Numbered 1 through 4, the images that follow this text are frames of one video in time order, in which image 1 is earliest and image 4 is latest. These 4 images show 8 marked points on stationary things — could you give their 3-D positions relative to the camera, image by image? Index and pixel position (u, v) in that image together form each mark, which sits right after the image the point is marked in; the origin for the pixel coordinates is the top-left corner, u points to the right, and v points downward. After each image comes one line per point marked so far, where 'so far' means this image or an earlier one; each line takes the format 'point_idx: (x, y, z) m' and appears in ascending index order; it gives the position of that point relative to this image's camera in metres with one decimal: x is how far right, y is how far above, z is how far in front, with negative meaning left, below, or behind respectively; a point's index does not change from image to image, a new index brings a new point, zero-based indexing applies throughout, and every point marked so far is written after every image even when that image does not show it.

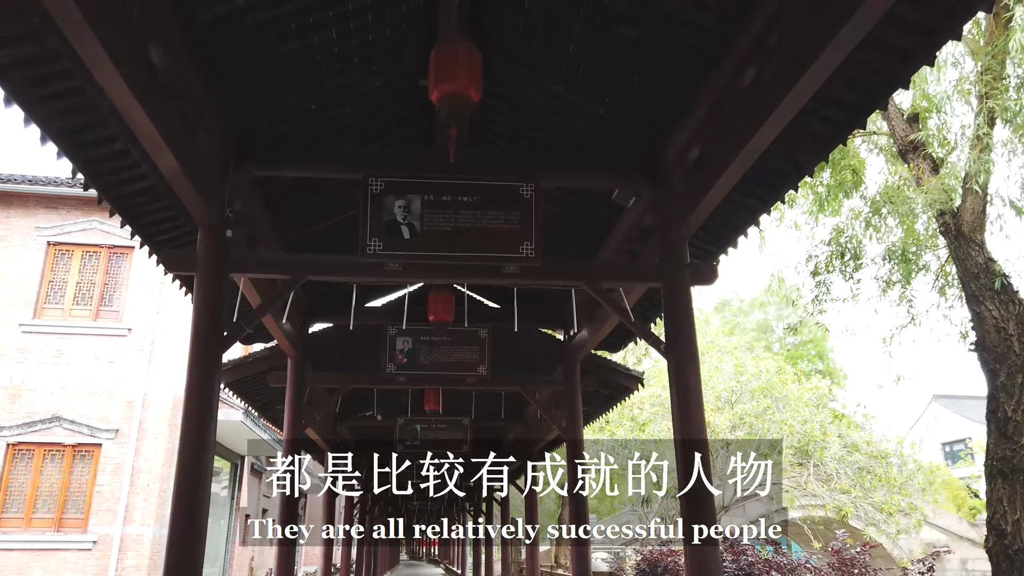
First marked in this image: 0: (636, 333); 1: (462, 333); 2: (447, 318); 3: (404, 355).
0: (+0.7, -0.3, +4.4) m
1: (-0.5, -0.4, +7.1) m
2: (-0.5, -0.2, +5.9) m
3: (-1.0, -0.6, +7.0) m
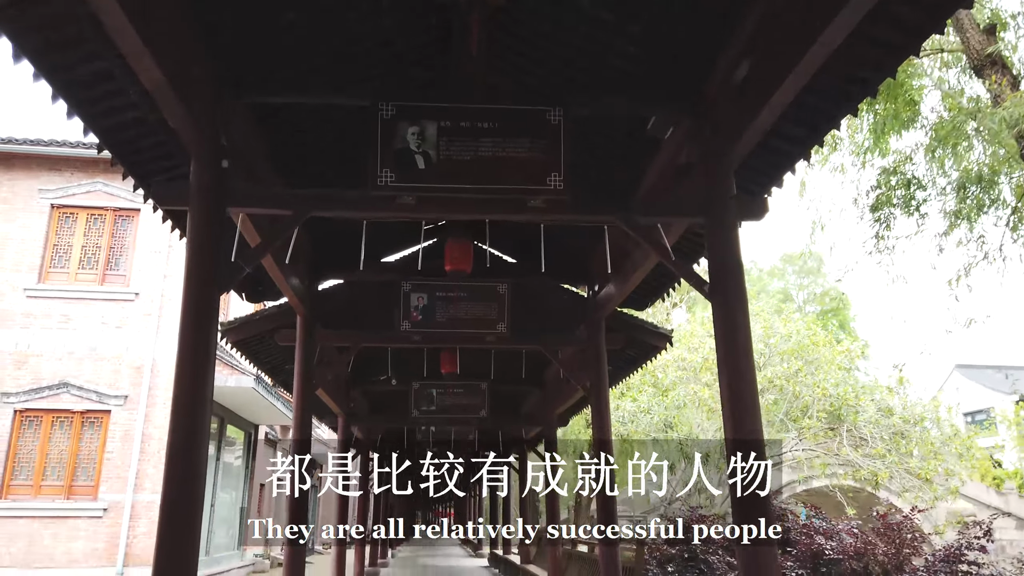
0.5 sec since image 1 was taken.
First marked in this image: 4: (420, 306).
0: (+0.9, +0.1, +4.0) m
1: (-0.3, 0.0, +6.7) m
2: (-0.3, +0.1, +5.5) m
3: (-0.8, -0.2, +6.6) m
4: (-0.8, -0.2, +6.6) m
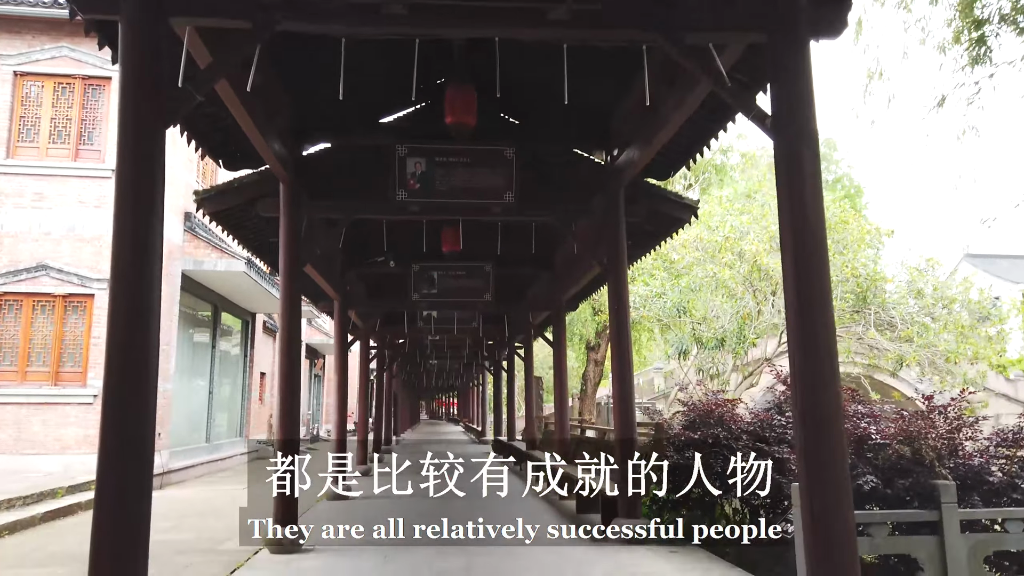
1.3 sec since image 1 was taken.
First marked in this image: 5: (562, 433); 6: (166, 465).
0: (+0.9, +0.8, +3.2) m
1: (-0.2, +1.1, +6.0) m
2: (-0.3, +1.0, +4.8) m
3: (-0.7, +0.8, +5.9) m
4: (-0.7, +0.9, +5.9) m
5: (+0.6, -1.7, +9.0) m
6: (-4.7, -2.4, +10.6) m
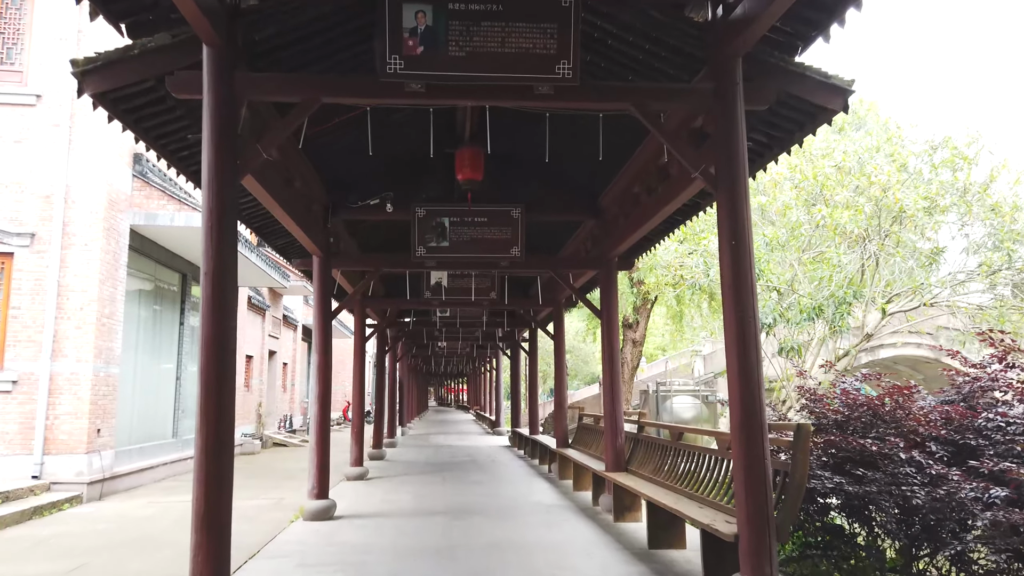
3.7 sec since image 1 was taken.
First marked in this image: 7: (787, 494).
0: (+1.2, +1.1, +1.0) m
1: (+0.1, +1.4, +3.8) m
2: (0.0, +1.4, +2.5) m
3: (-0.4, +1.2, +3.7) m
4: (-0.4, +1.3, +3.7) m
5: (+0.9, -1.3, +6.8) m
6: (-4.4, -2.0, +8.4) m
7: (+1.4, -1.0, +3.8) m
